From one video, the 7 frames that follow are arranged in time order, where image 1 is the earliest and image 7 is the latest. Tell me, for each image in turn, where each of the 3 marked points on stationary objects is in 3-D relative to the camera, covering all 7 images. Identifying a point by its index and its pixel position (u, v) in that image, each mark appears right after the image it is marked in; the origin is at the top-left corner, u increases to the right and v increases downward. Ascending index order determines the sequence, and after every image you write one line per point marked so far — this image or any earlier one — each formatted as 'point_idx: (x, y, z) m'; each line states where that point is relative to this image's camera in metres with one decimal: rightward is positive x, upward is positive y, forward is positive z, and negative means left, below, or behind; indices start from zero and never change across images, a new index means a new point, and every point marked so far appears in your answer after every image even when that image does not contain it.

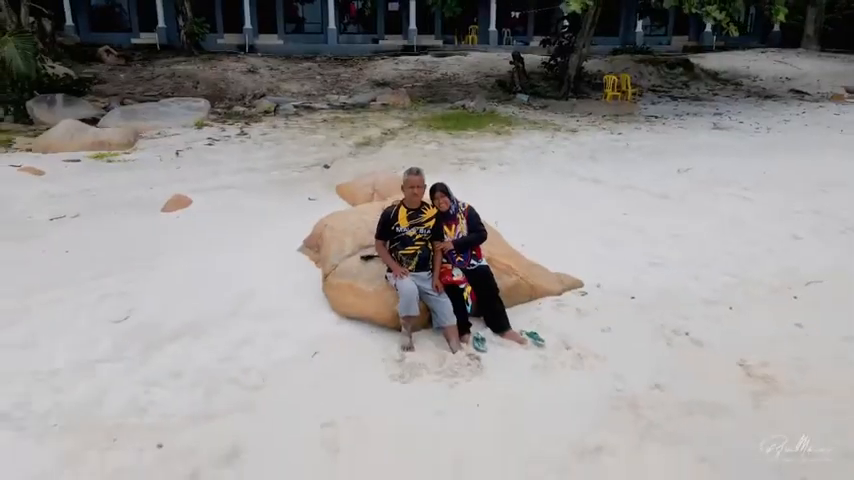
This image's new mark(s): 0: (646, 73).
0: (+3.7, +2.8, +15.2) m
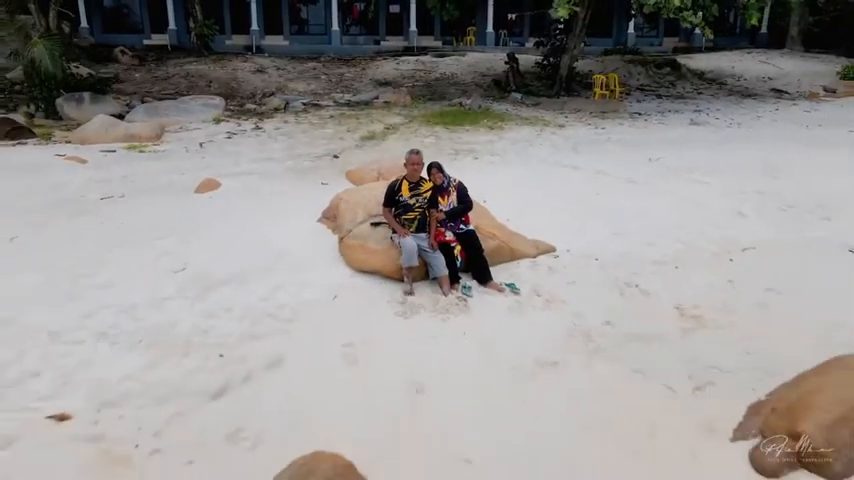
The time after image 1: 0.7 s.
0: (+3.7, +3.0, +16.0) m
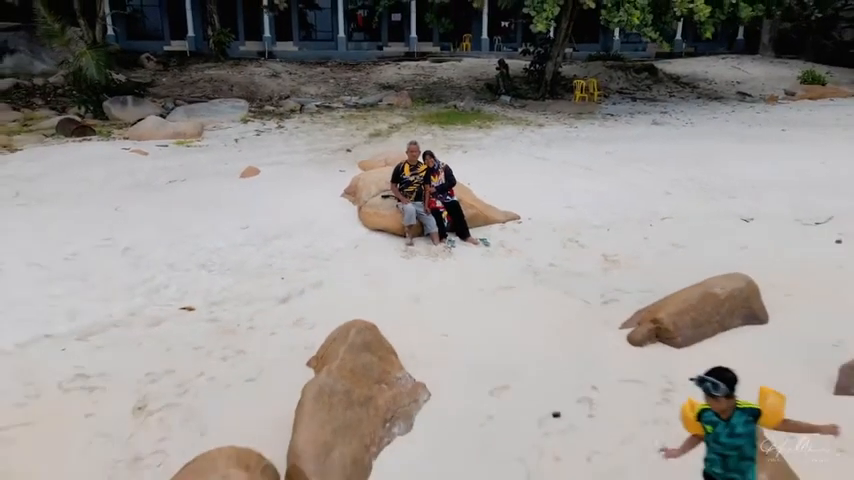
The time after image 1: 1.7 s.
0: (+3.7, +3.2, +17.6) m
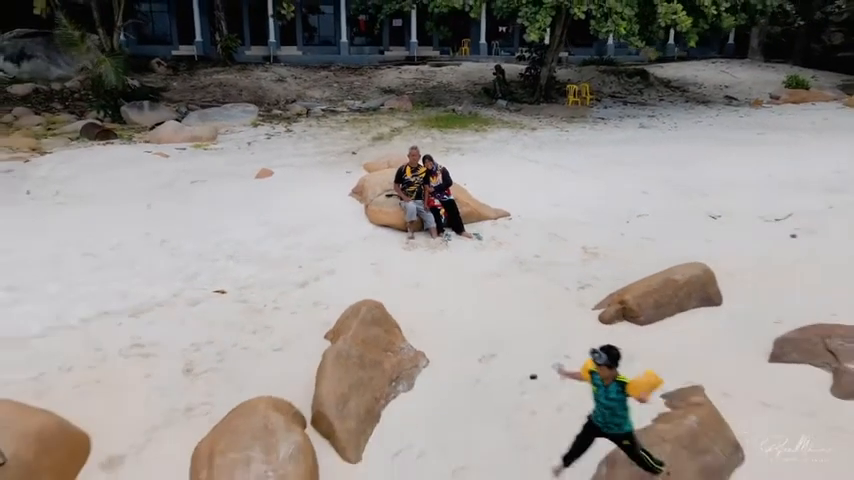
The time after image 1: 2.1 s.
0: (+3.7, +3.2, +18.4) m
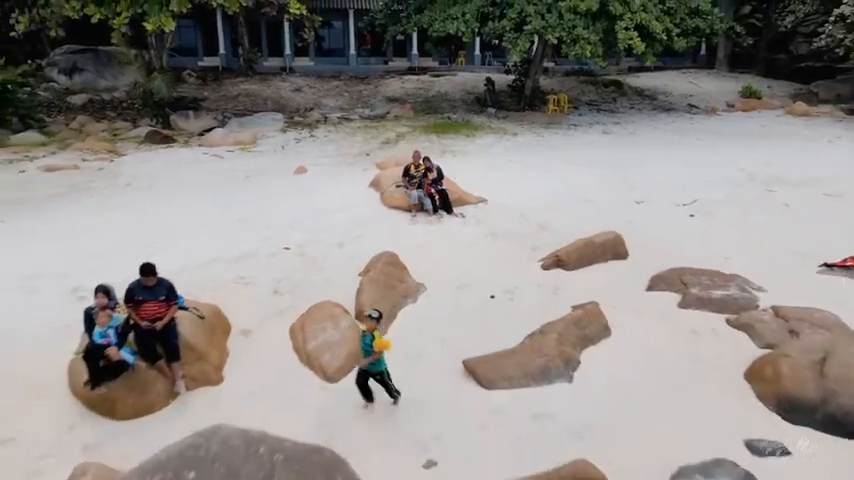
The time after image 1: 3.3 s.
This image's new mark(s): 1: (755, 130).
0: (+3.7, +3.4, +20.8) m
1: (+5.5, +1.9, +15.2) m
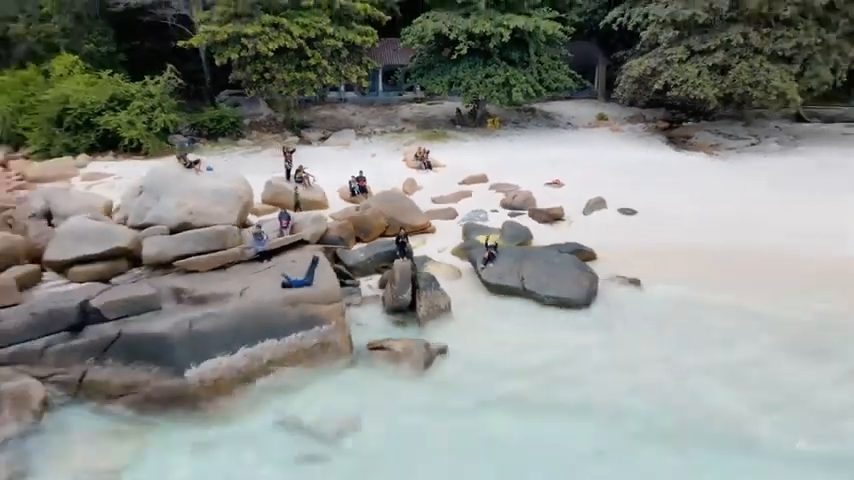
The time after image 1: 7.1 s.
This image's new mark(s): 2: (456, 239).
0: (+3.6, +5.2, +37.3) m
1: (+5.5, +3.6, +31.7) m
2: (+0.6, 0.0, +18.7) m
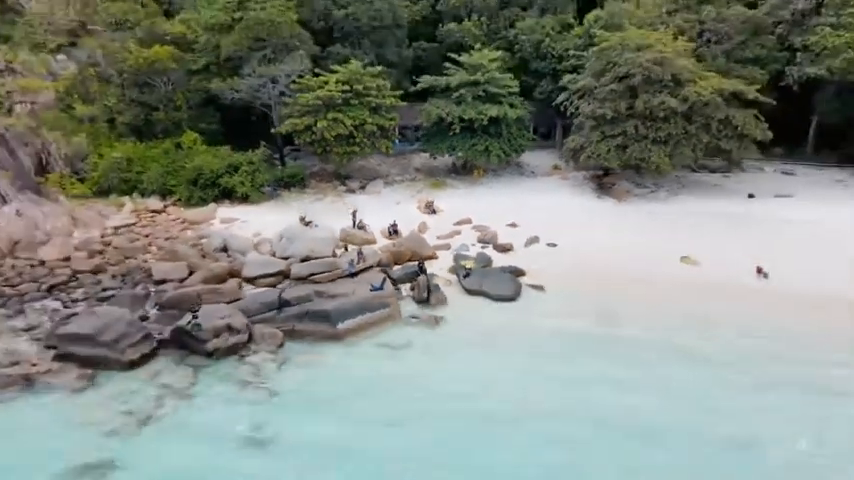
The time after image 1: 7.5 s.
0: (+3.9, +4.4, +52.0) m
1: (+5.7, +2.8, +46.4) m
2: (+0.8, -0.8, +33.3) m
